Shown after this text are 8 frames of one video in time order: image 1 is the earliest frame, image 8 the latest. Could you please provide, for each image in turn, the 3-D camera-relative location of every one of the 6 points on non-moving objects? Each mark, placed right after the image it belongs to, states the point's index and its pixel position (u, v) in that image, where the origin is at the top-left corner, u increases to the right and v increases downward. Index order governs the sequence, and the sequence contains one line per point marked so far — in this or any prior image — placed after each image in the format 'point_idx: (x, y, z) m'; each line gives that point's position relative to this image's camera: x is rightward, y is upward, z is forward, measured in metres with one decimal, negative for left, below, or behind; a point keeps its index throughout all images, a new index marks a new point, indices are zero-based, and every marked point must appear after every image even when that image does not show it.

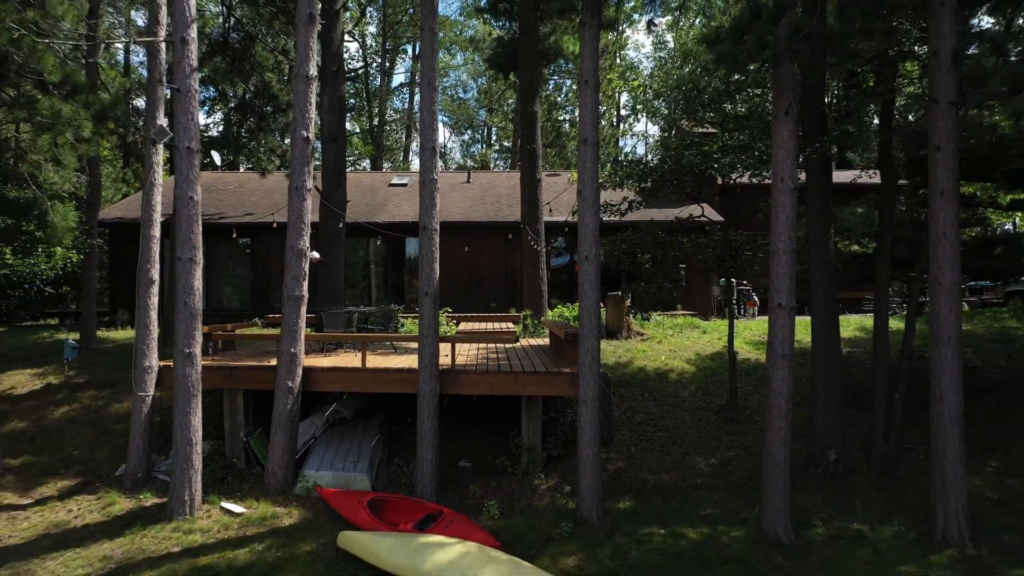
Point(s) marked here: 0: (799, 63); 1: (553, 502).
0: (+1.7, +1.3, +5.0) m
1: (+0.3, -1.4, +5.6) m
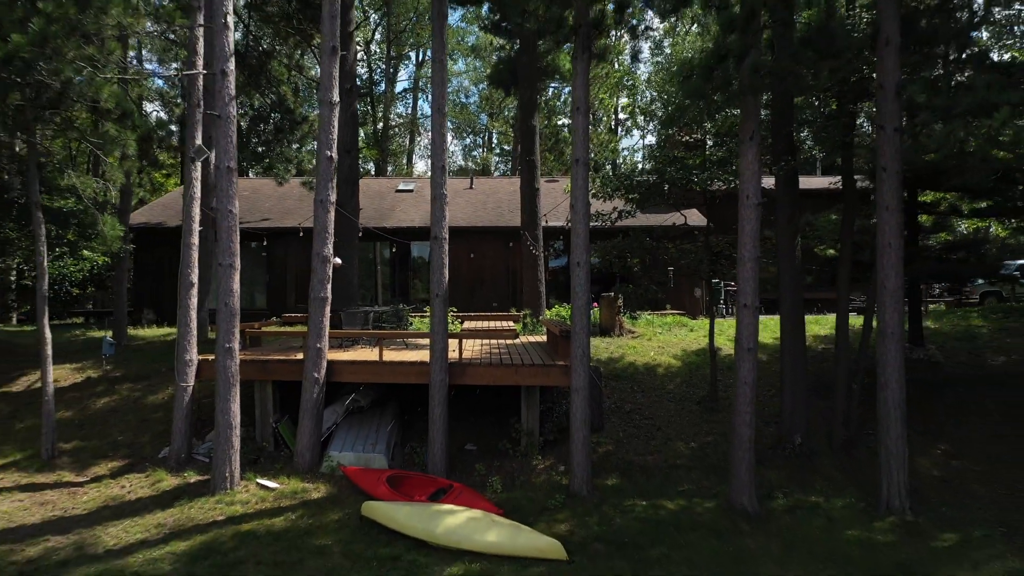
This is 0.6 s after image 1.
0: (+1.7, +1.3, +5.7) m
1: (+0.3, -1.5, +6.4) m
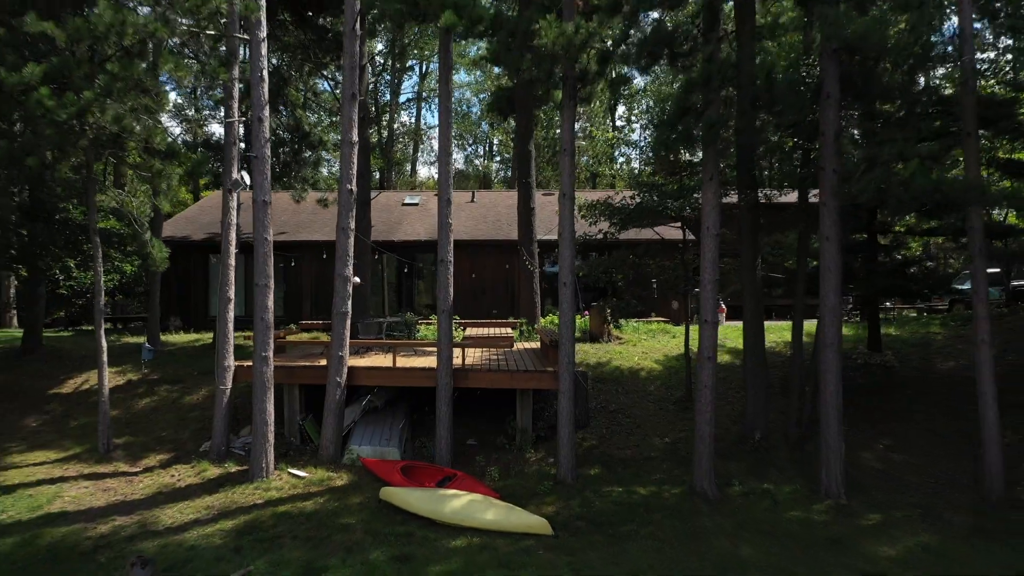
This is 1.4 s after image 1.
0: (+1.7, +1.2, +6.7) m
1: (+0.2, -1.6, +7.4) m
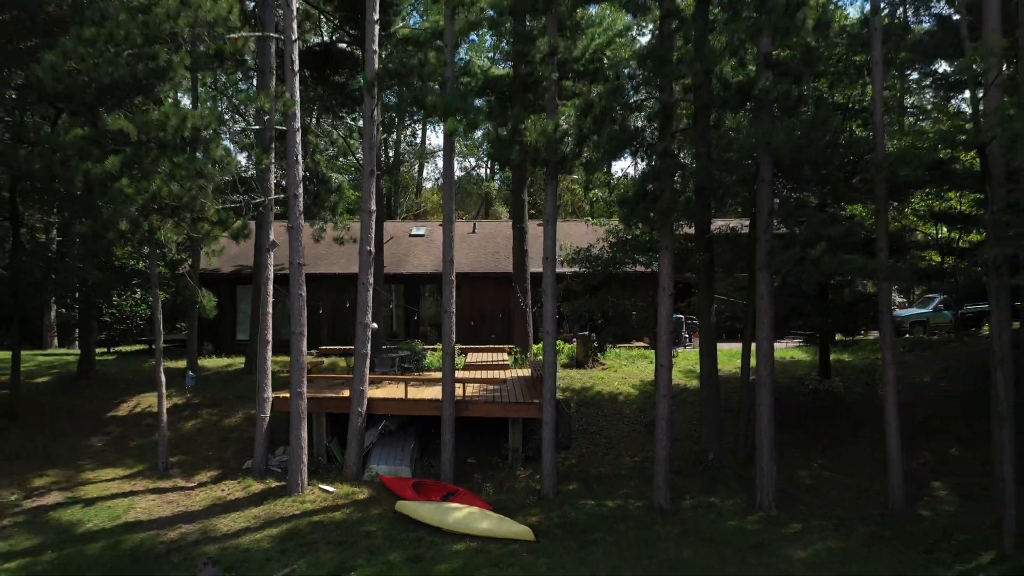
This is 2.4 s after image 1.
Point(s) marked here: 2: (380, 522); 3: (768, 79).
0: (+1.6, +0.7, +8.2) m
1: (+0.2, -2.1, +8.9) m
2: (-1.3, -2.3, +8.0) m
3: (+2.4, +1.8, +7.7) m
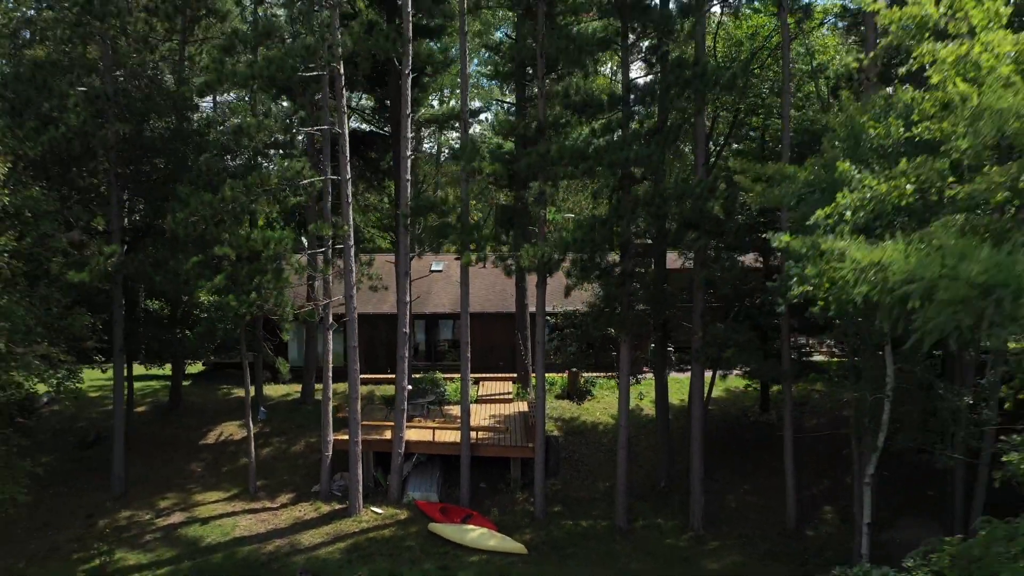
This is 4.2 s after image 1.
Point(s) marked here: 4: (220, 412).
0: (+1.6, -0.4, +11.1) m
1: (+0.2, -3.2, +12.0) m
2: (-1.3, -3.4, +11.2) m
3: (+2.3, +0.7, +10.6) m
4: (-5.5, -2.3, +15.6) m
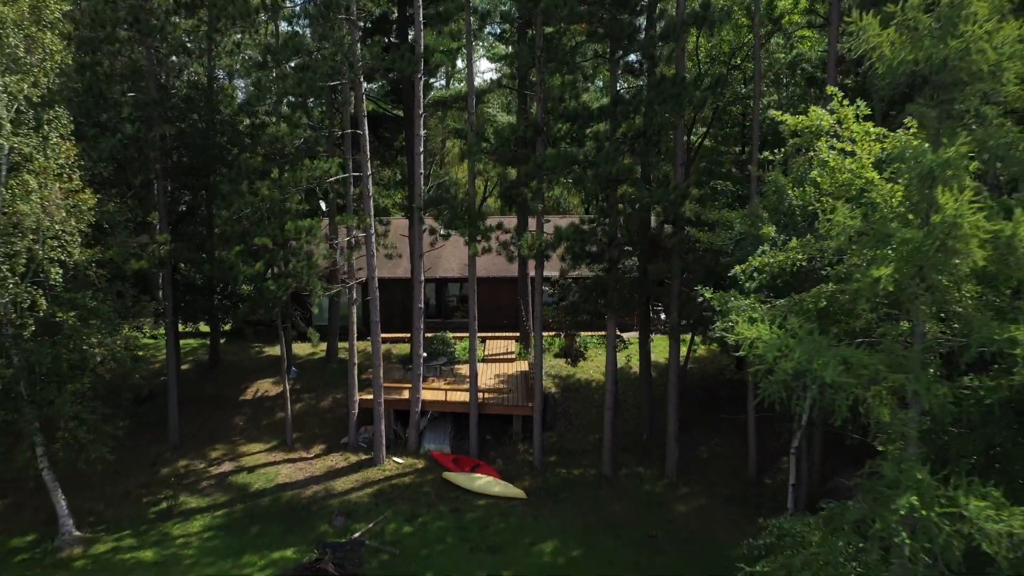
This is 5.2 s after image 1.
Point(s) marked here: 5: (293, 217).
0: (+1.6, -0.2, +12.8) m
1: (+0.2, -2.8, +13.9) m
2: (-1.2, -3.1, +13.2) m
3: (+2.3, +0.9, +12.1) m
4: (-5.4, -1.7, +17.5) m
5: (-3.4, +1.1, +12.8) m
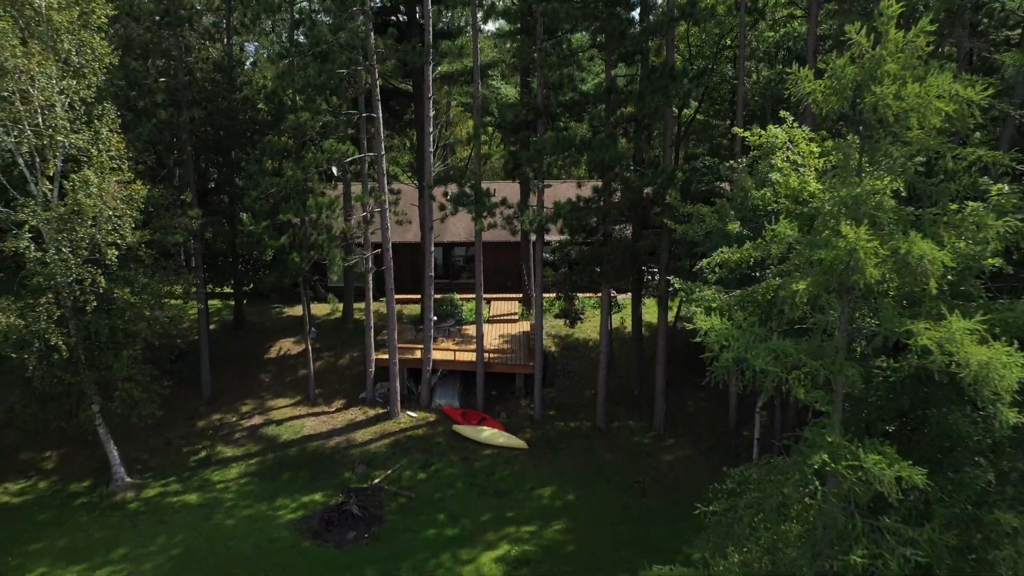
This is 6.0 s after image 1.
0: (+1.7, +0.3, +14.1) m
1: (+0.3, -2.3, +15.3) m
2: (-1.2, -2.6, +14.6) m
3: (+2.4, +1.4, +13.3) m
4: (-5.4, -0.9, +18.9) m
5: (-3.3, +1.6, +14.0) m
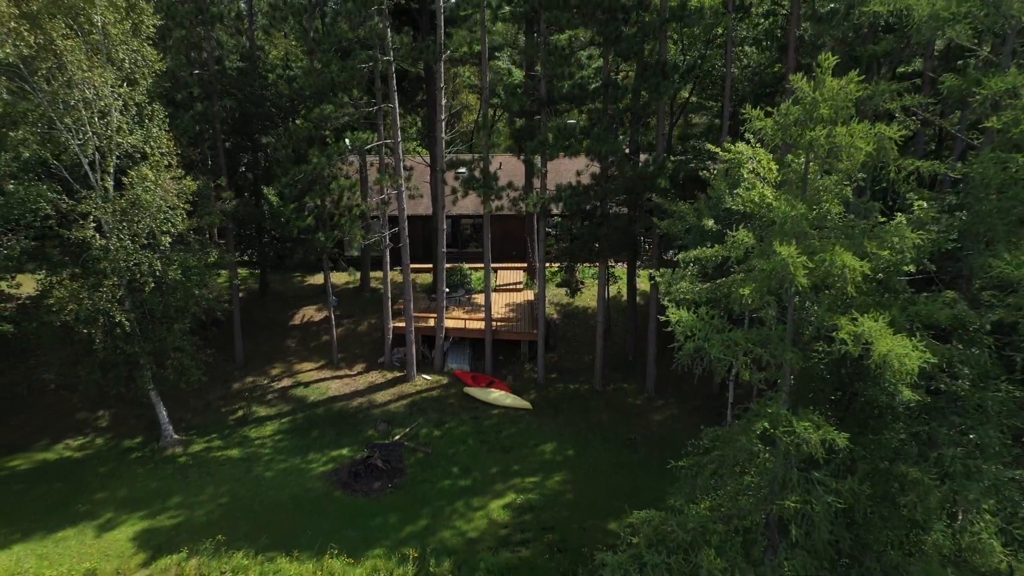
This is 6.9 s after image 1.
0: (+1.8, +0.8, +15.5) m
1: (+0.4, -1.8, +16.9) m
2: (-1.1, -2.1, +16.2) m
3: (+2.5, +1.8, +14.6) m
4: (-5.2, -0.2, +20.4) m
5: (-3.2, +2.0, +15.3) m
